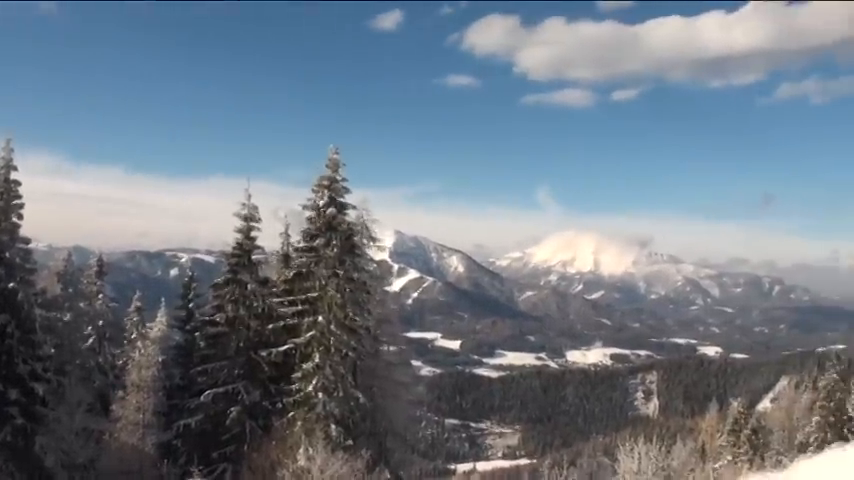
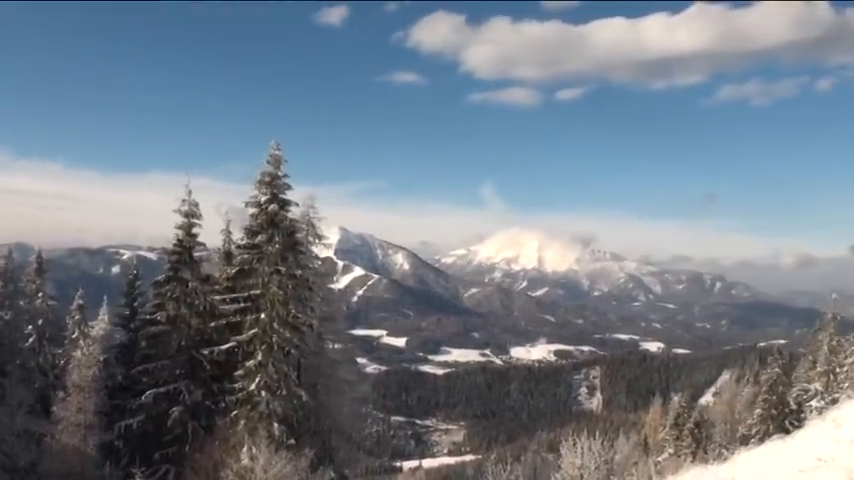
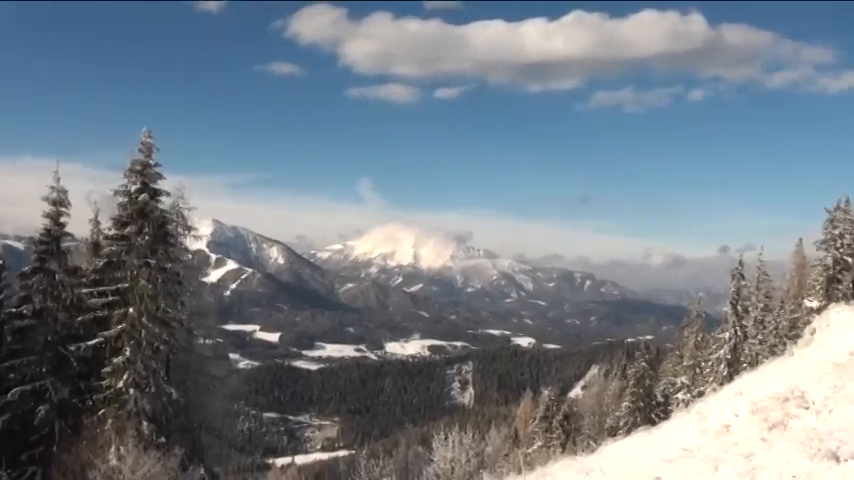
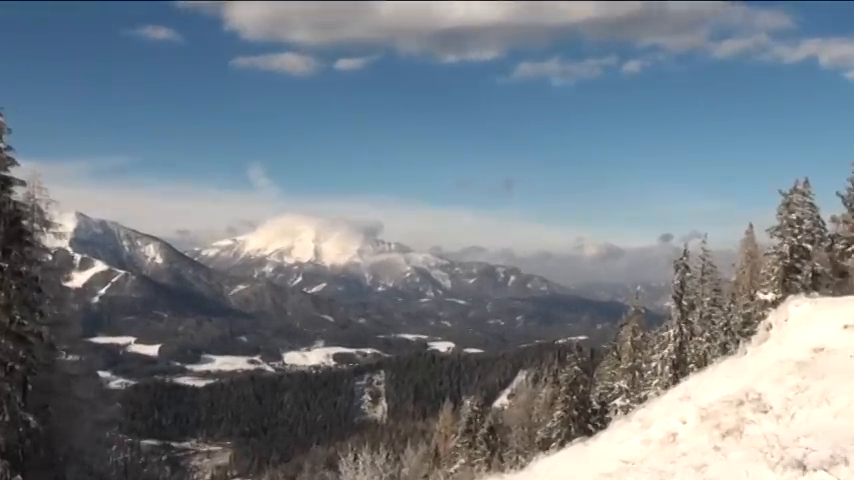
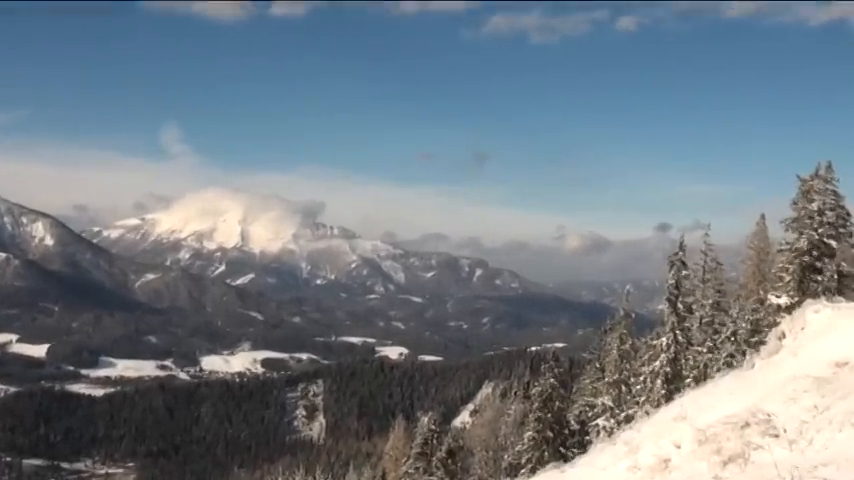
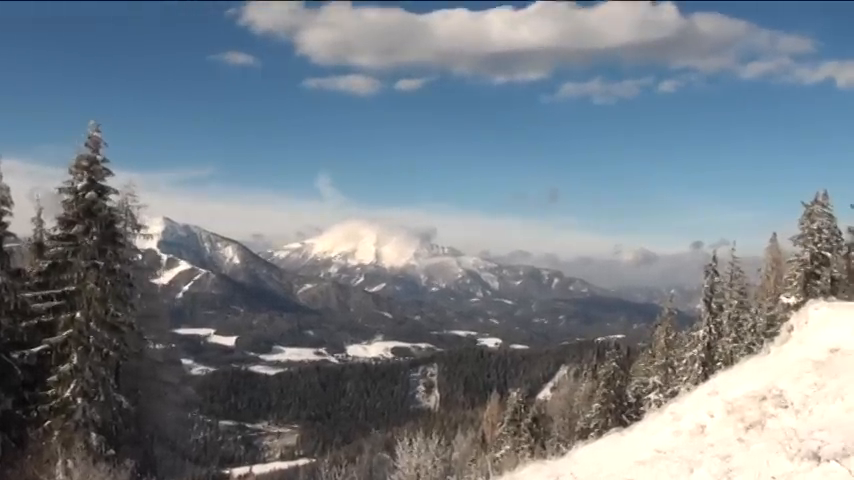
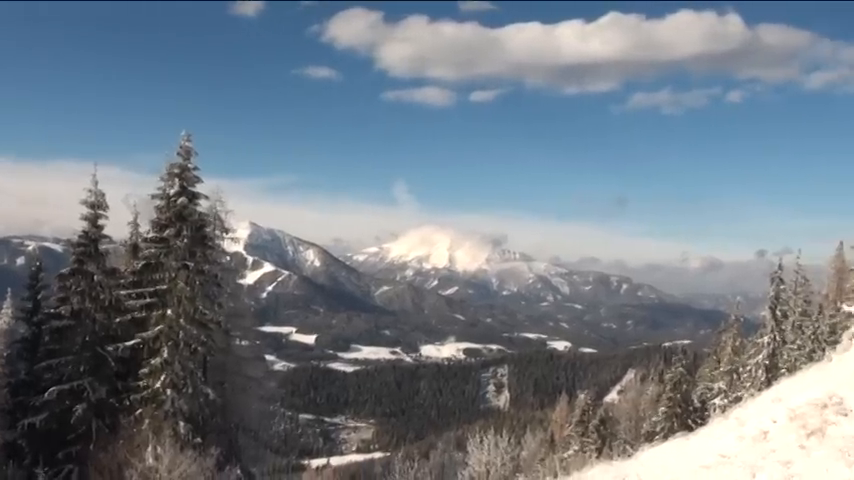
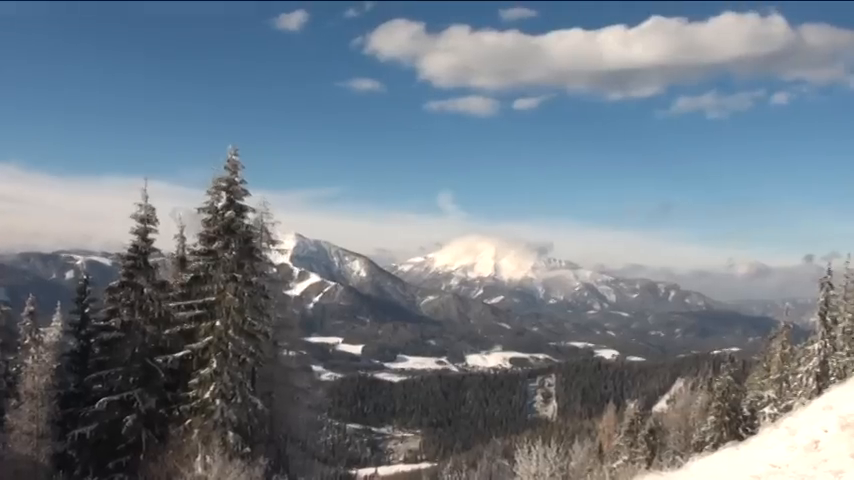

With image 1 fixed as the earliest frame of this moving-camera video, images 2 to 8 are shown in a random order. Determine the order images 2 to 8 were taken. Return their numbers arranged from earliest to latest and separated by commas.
2, 8, 7, 3, 6, 4, 5
